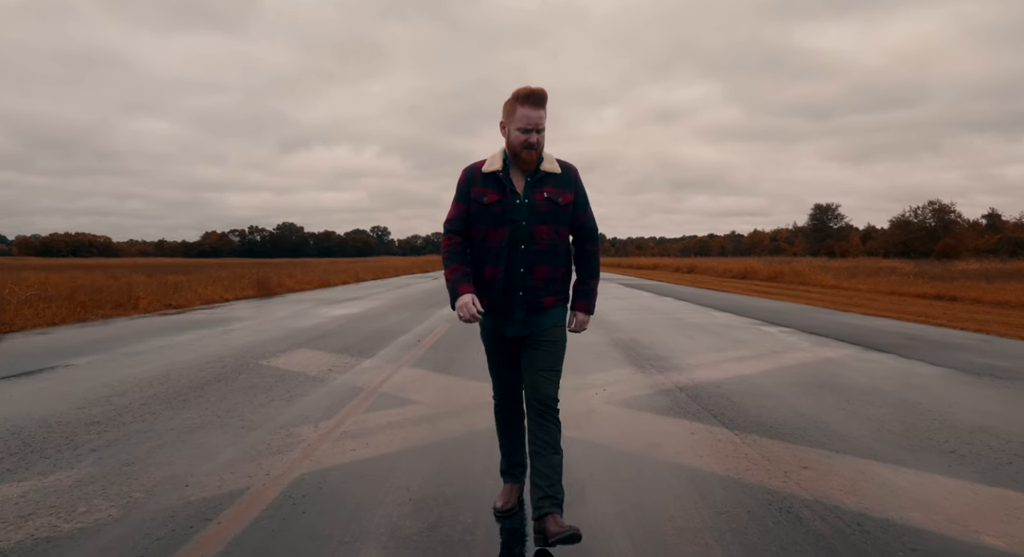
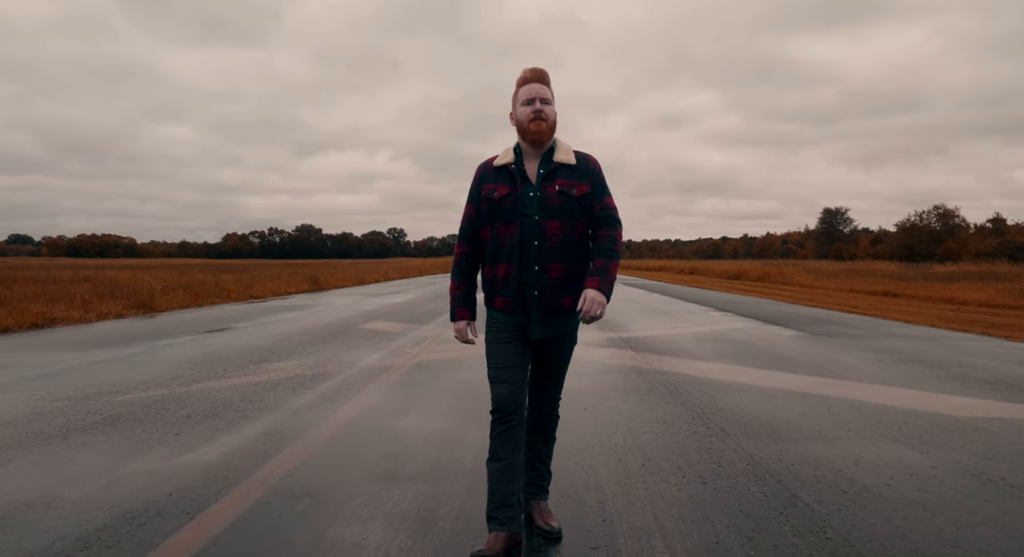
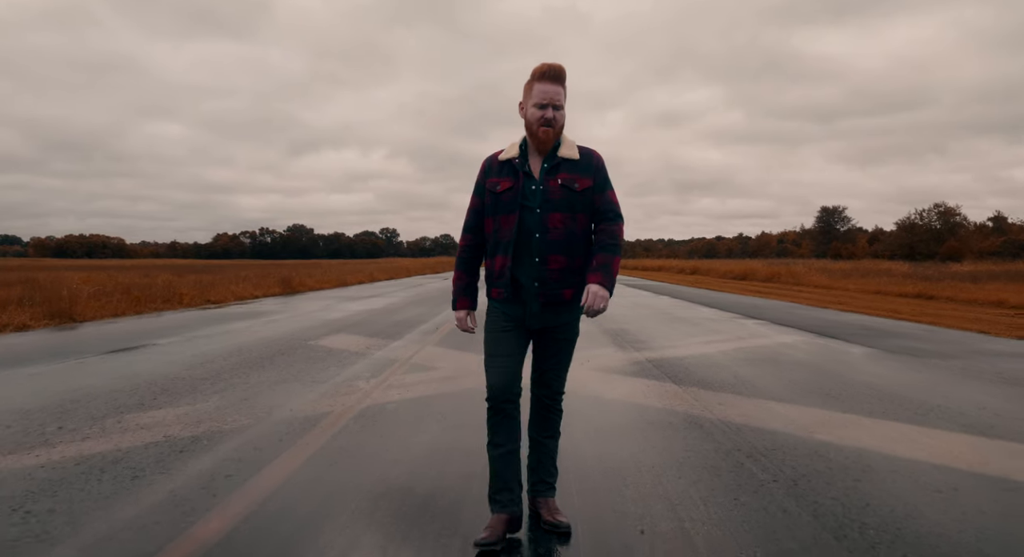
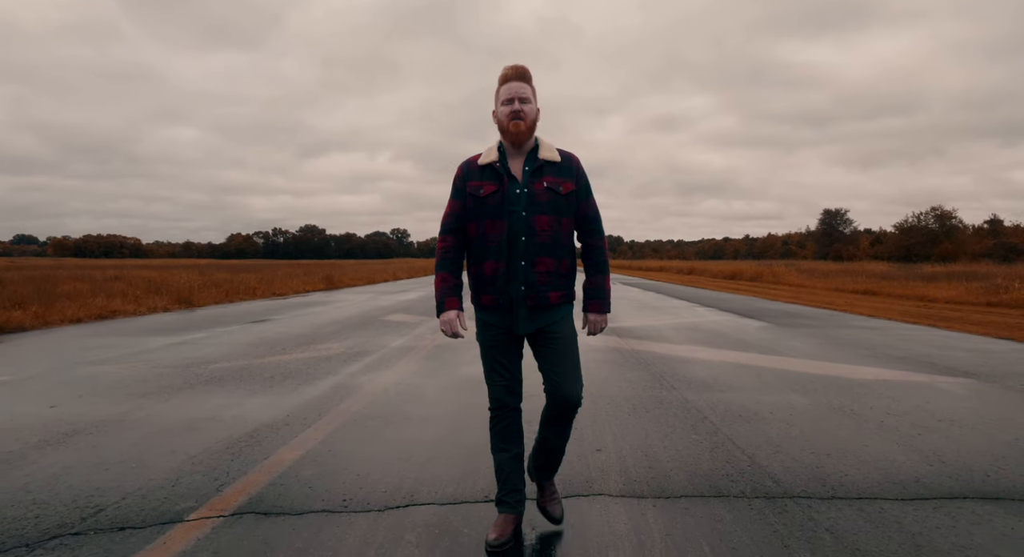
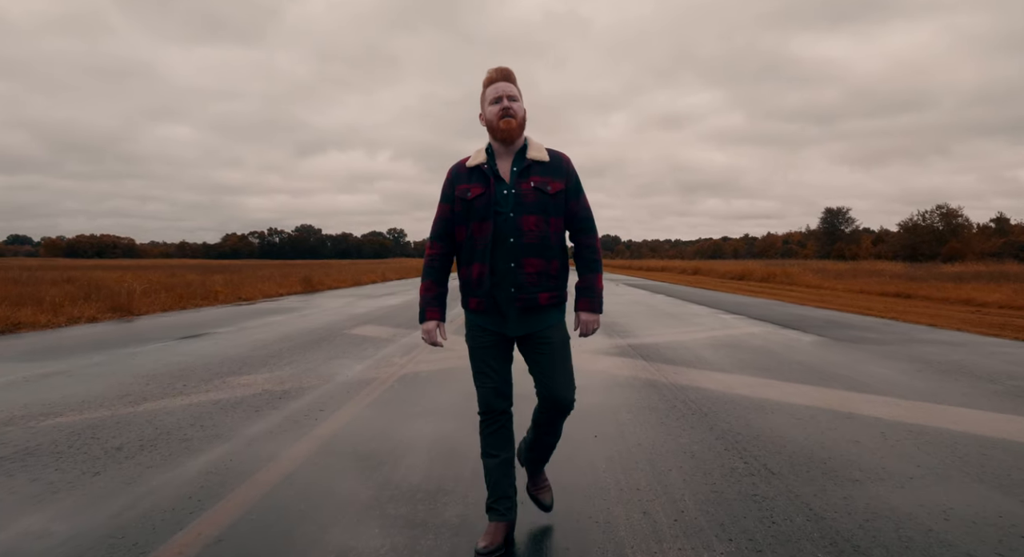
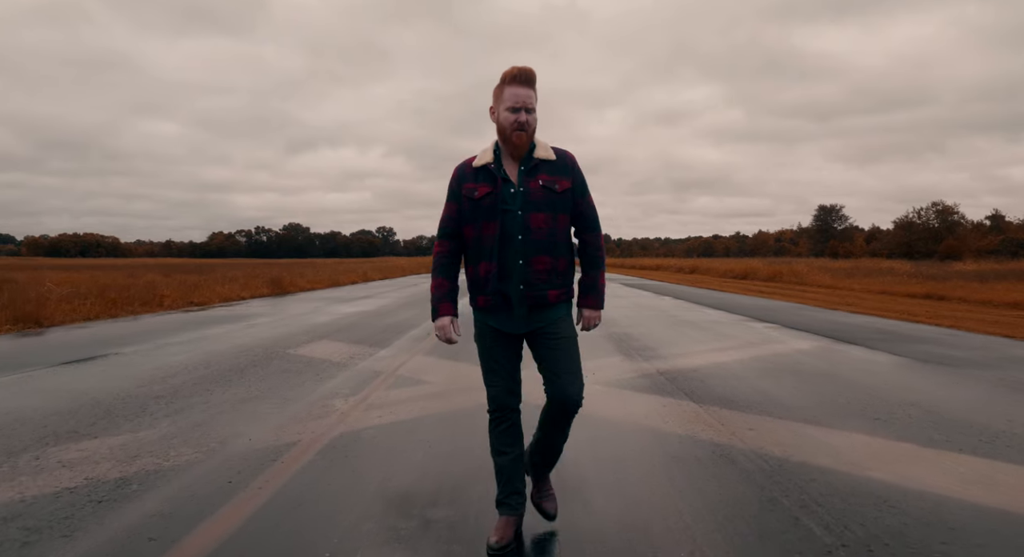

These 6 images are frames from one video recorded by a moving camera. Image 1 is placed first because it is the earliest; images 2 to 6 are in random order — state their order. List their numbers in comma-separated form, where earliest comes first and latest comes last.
6, 3, 5, 2, 4
